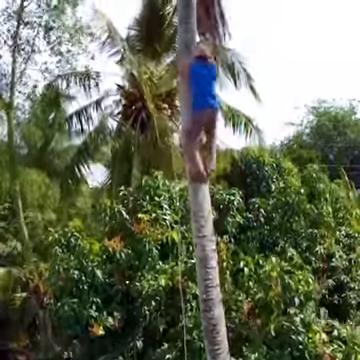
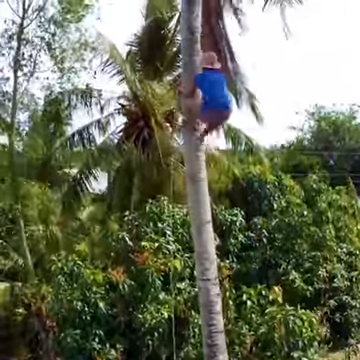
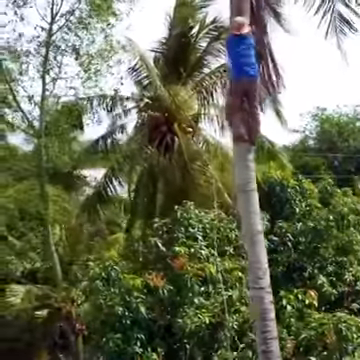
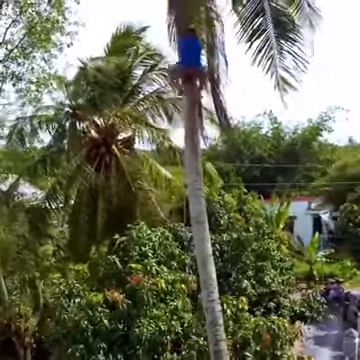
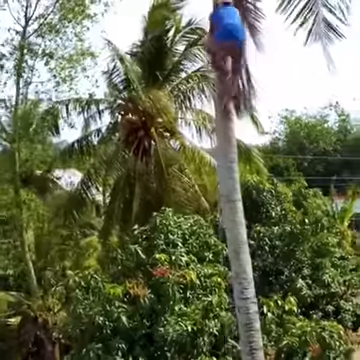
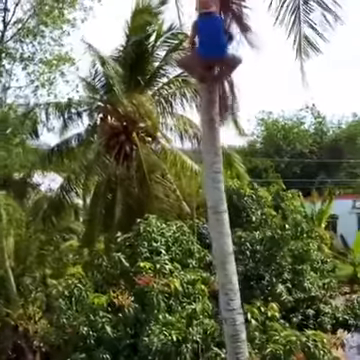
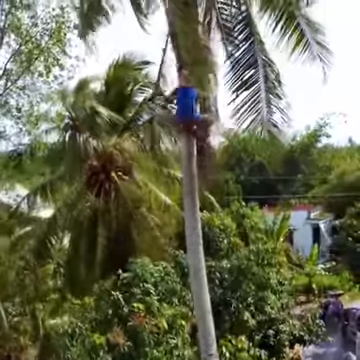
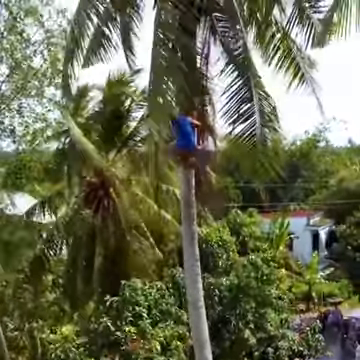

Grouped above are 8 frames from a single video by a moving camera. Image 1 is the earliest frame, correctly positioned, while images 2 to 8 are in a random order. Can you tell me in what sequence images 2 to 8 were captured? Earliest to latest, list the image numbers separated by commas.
2, 3, 5, 6, 4, 7, 8
